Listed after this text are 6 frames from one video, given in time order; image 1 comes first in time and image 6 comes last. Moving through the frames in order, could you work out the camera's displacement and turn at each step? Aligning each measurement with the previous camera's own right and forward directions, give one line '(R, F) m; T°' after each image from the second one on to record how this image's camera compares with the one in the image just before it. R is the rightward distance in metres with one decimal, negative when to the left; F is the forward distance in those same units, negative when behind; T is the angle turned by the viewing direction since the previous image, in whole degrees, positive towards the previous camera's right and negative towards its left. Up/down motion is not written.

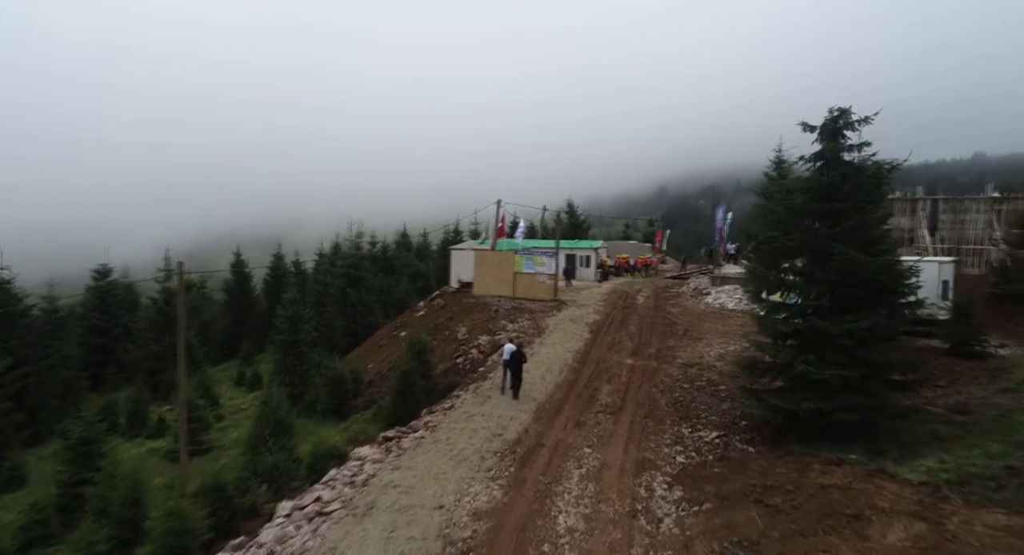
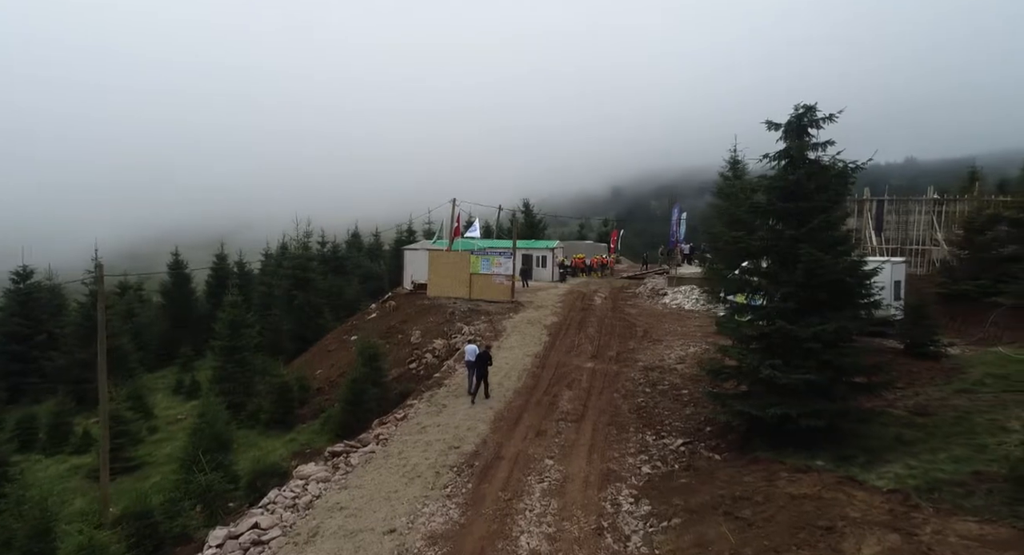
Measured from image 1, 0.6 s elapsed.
(0.0, +0.8) m; +5°
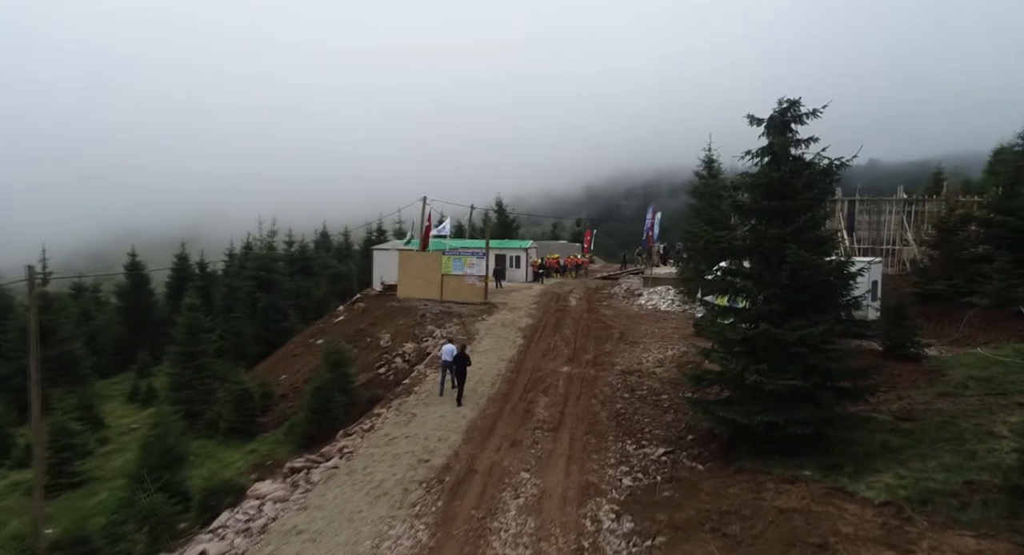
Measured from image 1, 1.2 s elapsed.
(0.0, +0.7) m; +3°
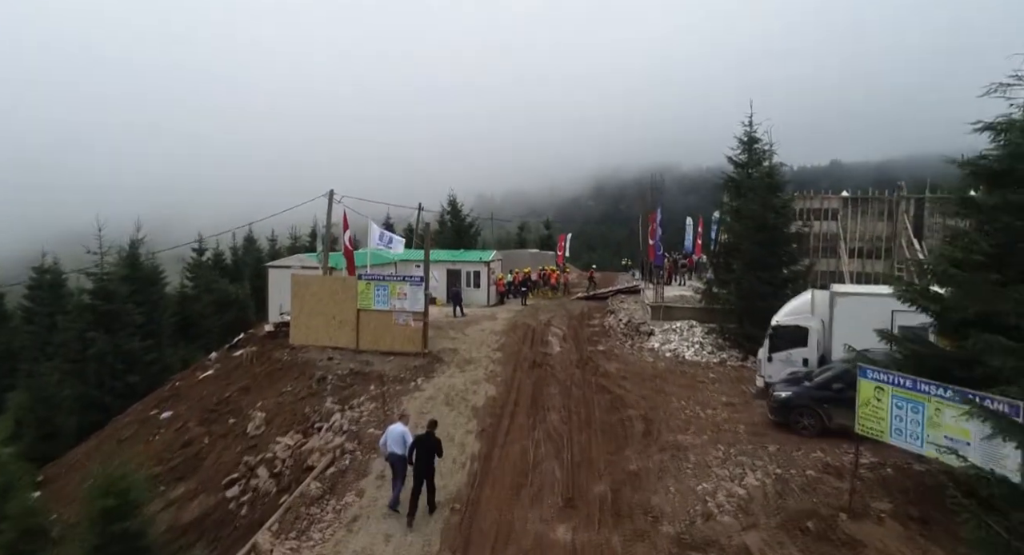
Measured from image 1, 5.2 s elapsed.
(+0.4, +8.7) m; +4°
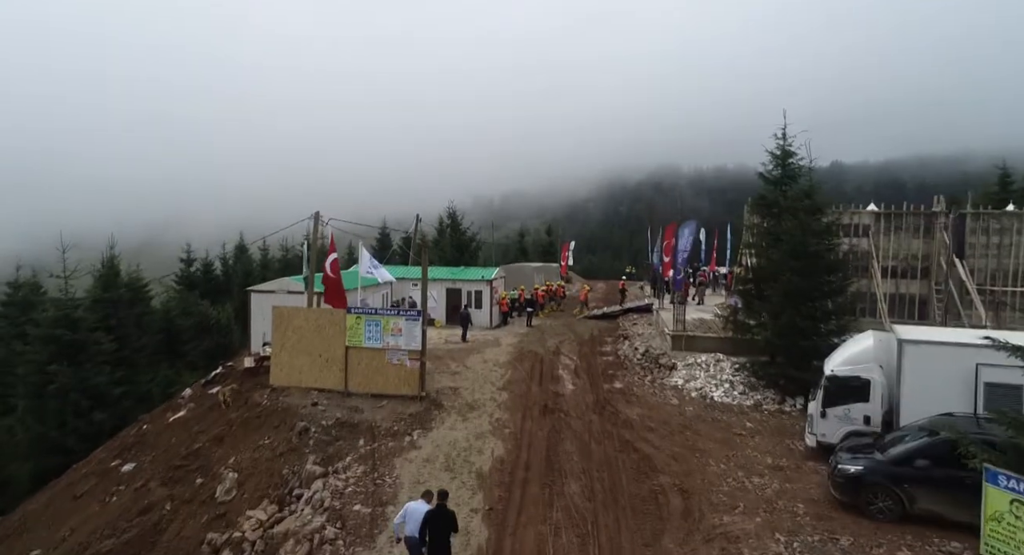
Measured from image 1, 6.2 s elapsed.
(-0.3, +1.9) m; 0°
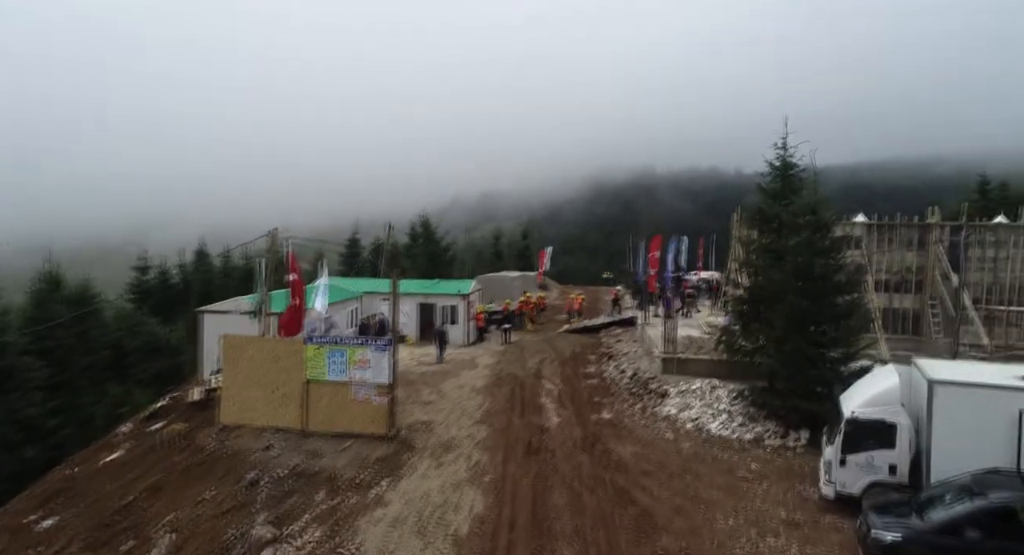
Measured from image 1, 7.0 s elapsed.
(-0.1, +1.5) m; +3°
